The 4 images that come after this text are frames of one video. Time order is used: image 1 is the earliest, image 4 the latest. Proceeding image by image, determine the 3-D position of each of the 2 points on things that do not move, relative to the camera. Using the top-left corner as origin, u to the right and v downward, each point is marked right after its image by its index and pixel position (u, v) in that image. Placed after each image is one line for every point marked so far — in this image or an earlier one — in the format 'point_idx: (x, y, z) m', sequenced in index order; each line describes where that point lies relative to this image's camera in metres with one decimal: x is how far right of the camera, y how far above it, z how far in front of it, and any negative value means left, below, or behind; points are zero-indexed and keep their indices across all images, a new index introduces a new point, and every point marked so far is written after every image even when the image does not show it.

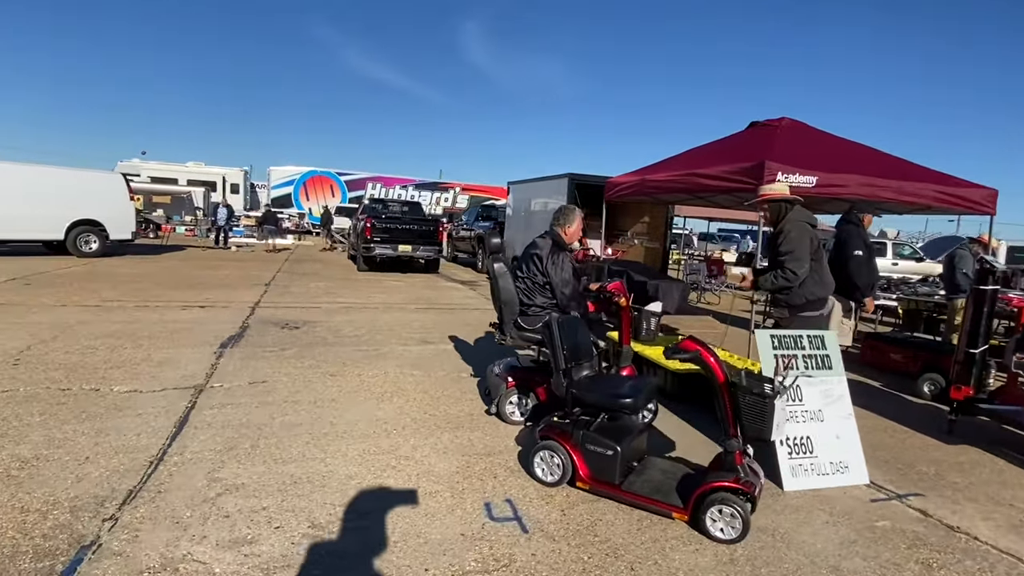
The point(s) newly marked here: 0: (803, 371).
0: (+1.9, -0.5, +3.6) m
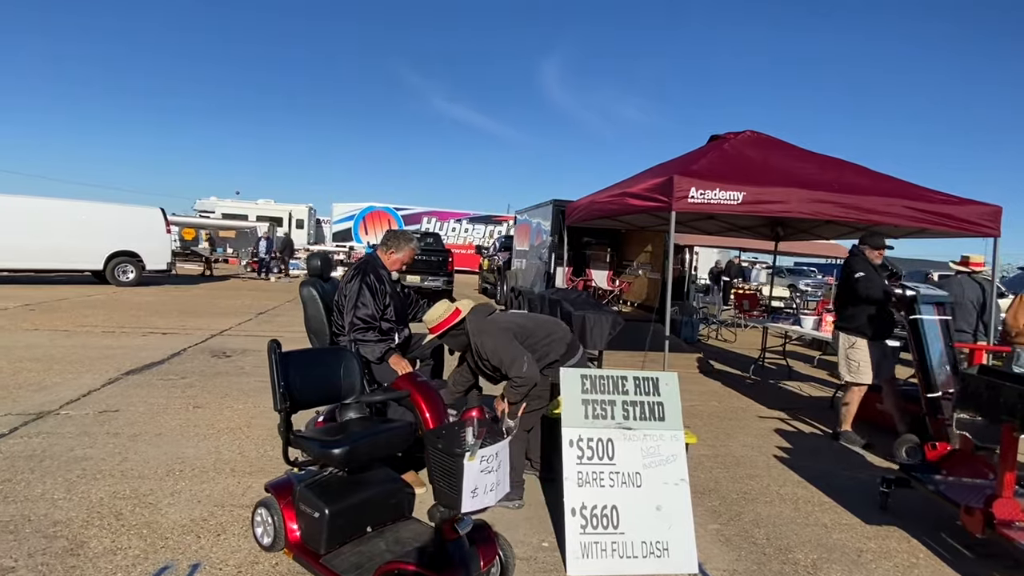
0: (+0.6, -0.7, +2.9) m
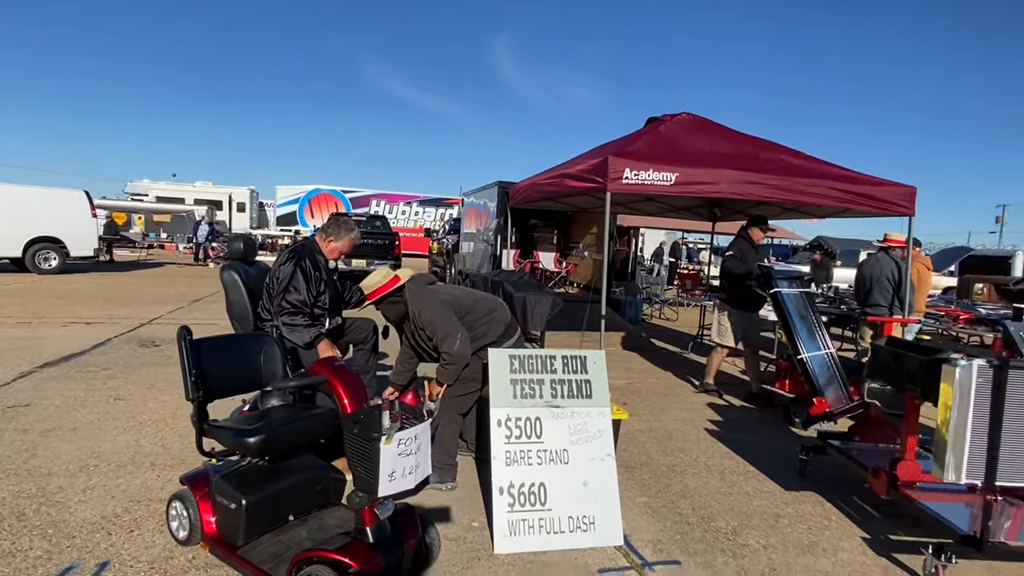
0: (+0.2, -0.6, +3.0) m
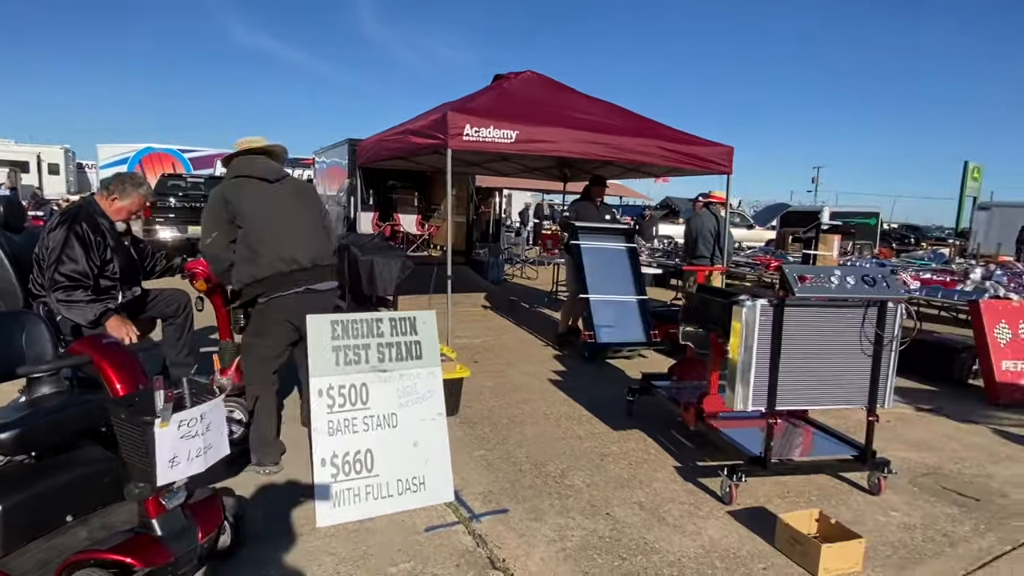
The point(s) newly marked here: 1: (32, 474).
0: (-0.7, -0.4, +2.8) m
1: (-1.9, -0.7, +2.2) m
